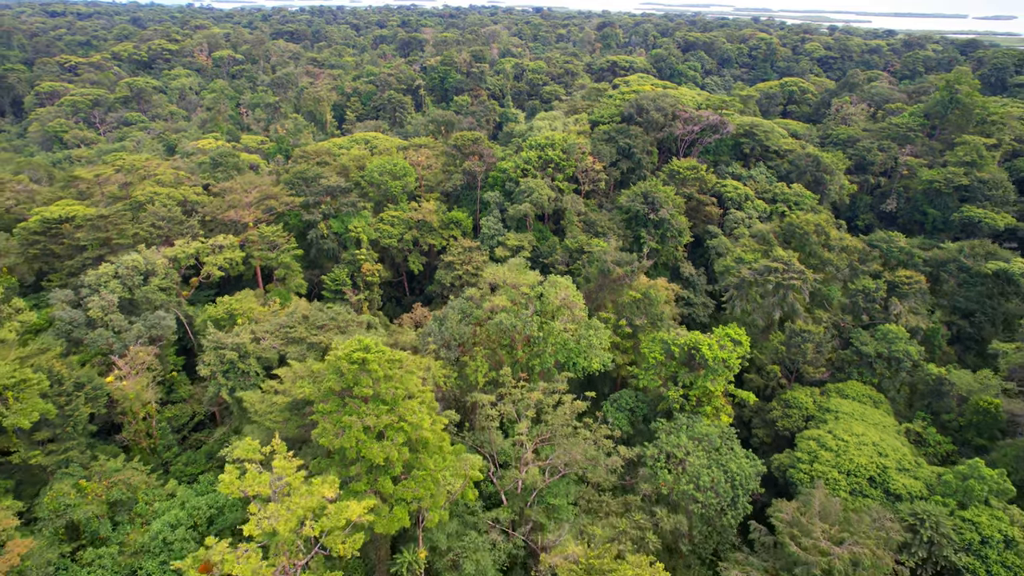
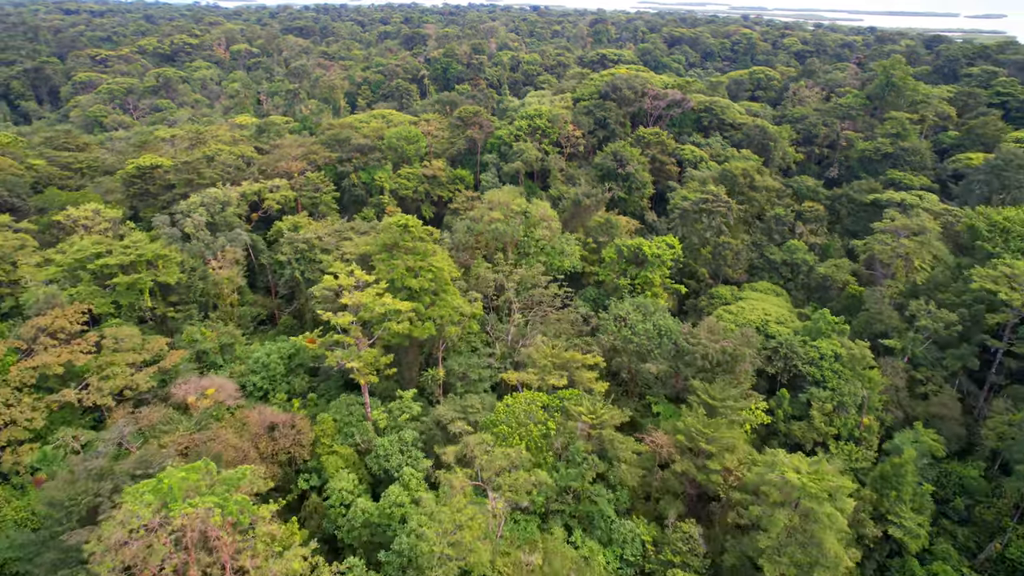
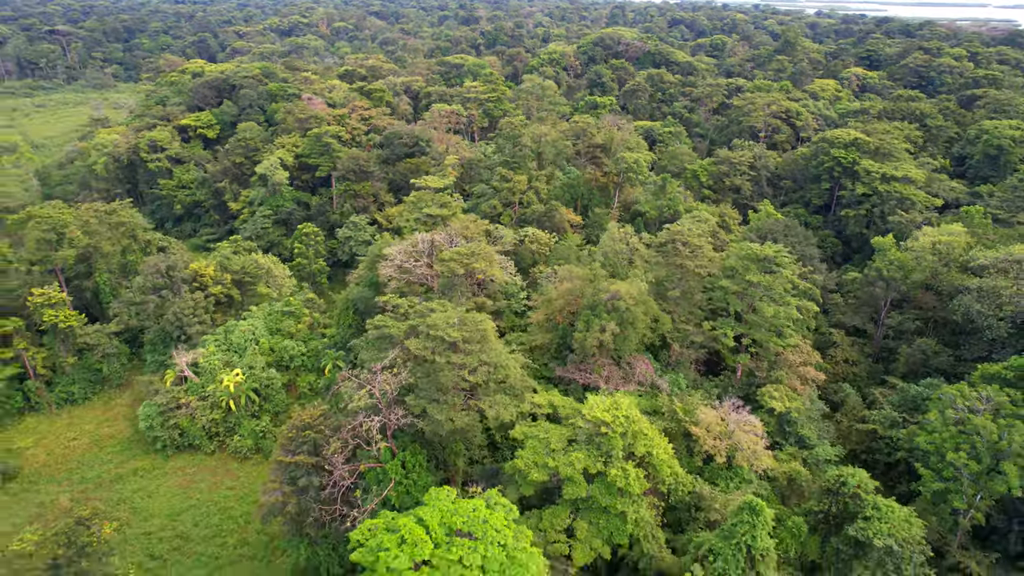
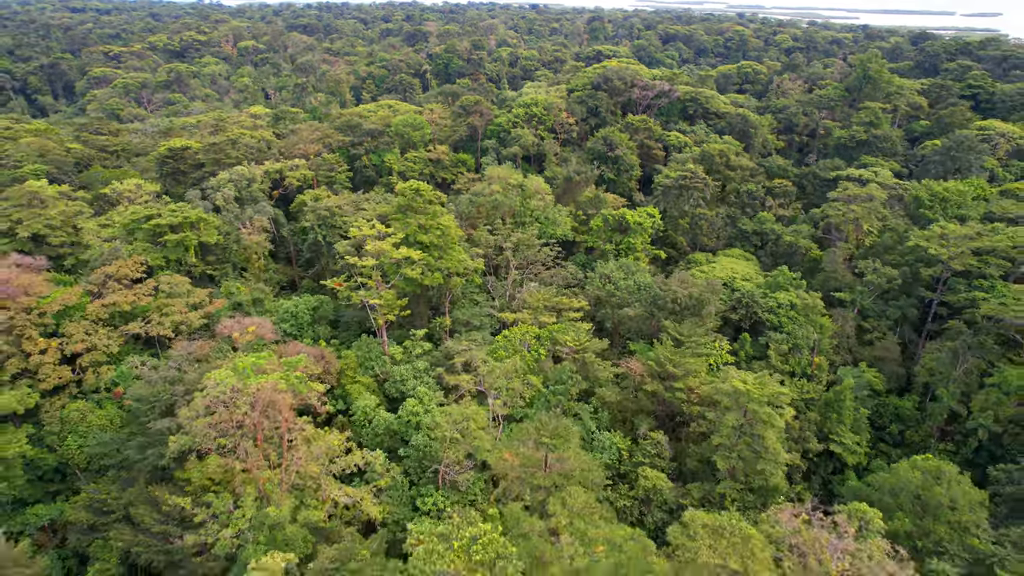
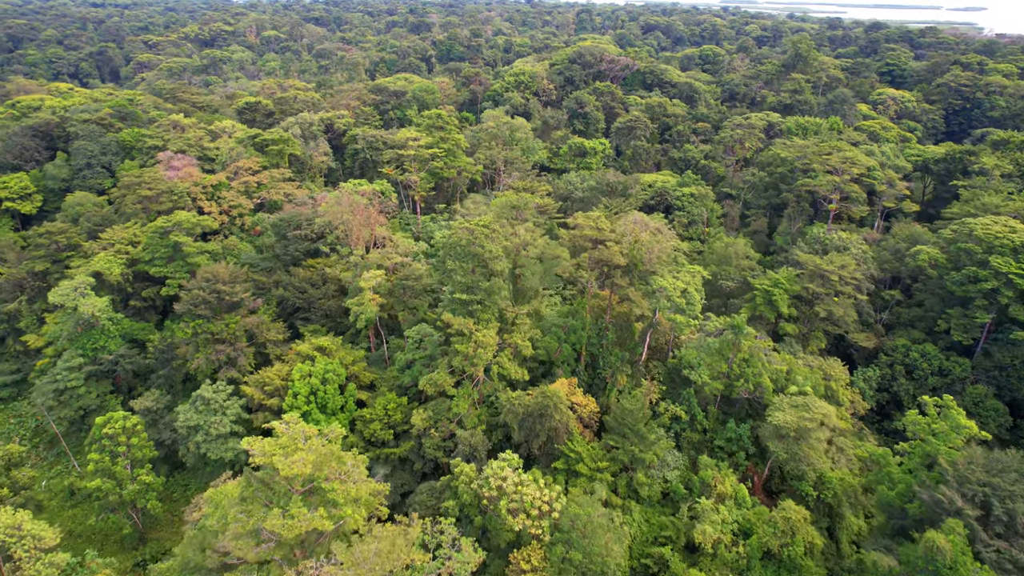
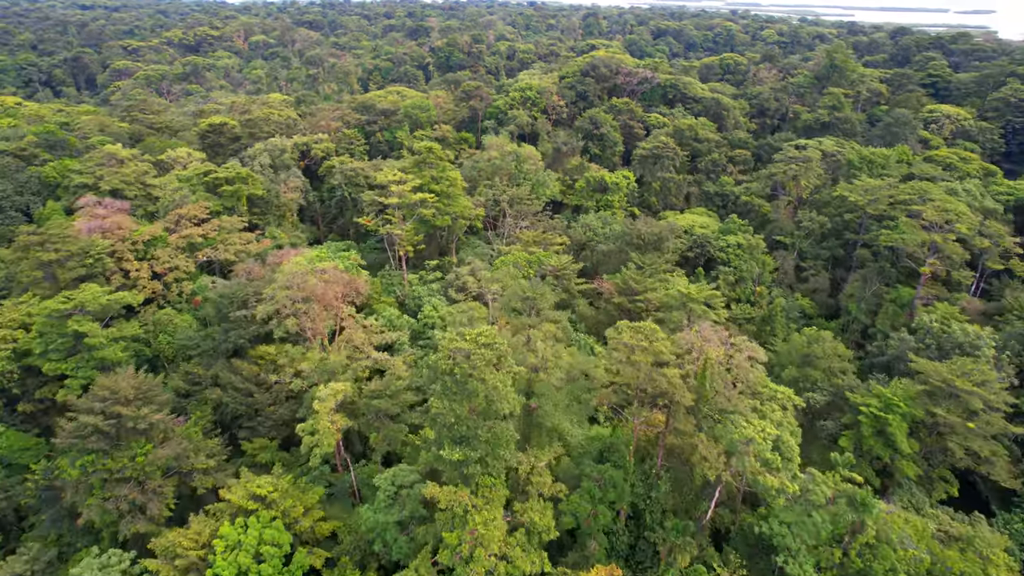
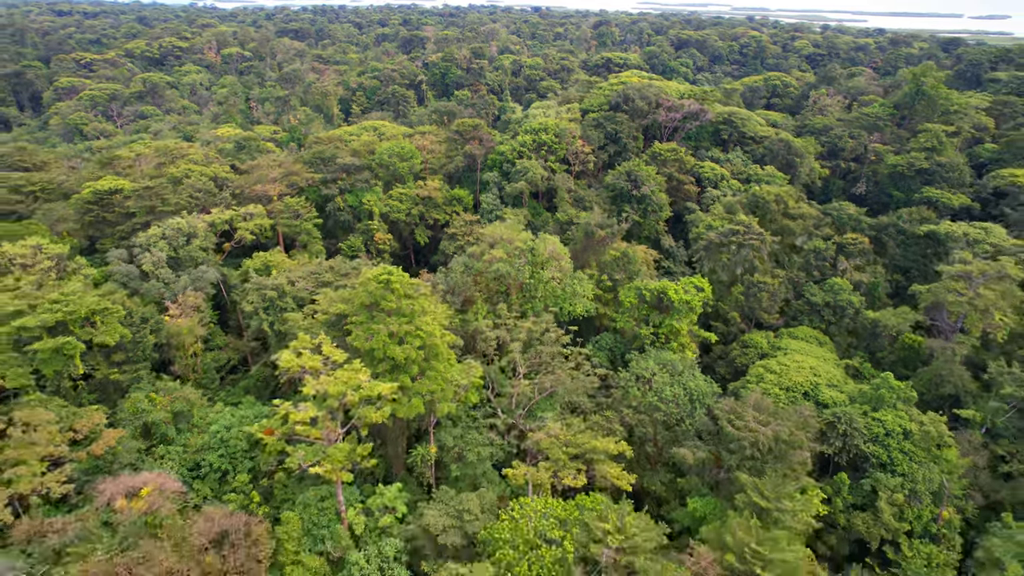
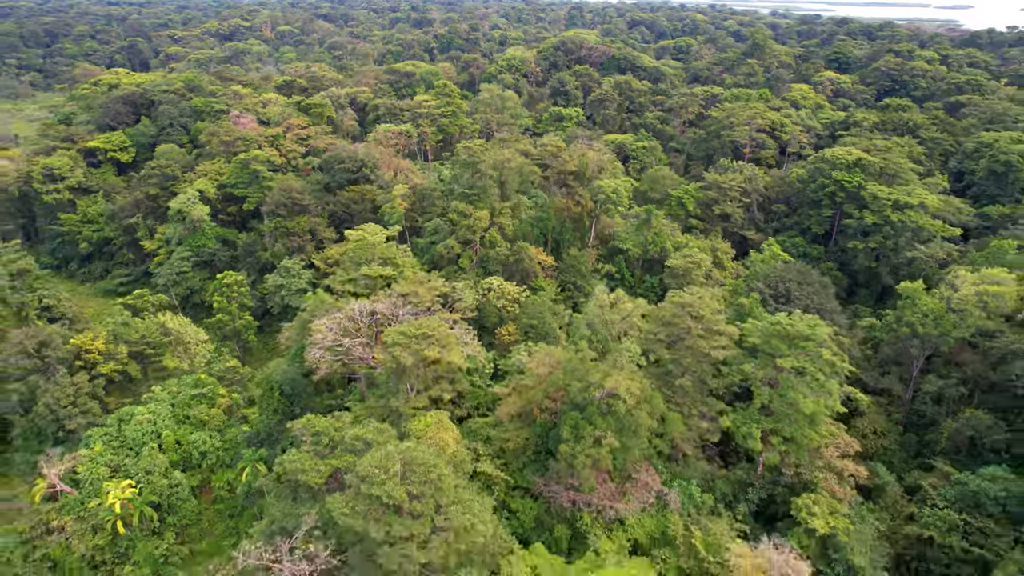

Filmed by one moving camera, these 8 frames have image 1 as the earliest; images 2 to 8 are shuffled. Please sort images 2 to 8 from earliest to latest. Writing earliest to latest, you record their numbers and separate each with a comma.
7, 2, 4, 6, 5, 8, 3
